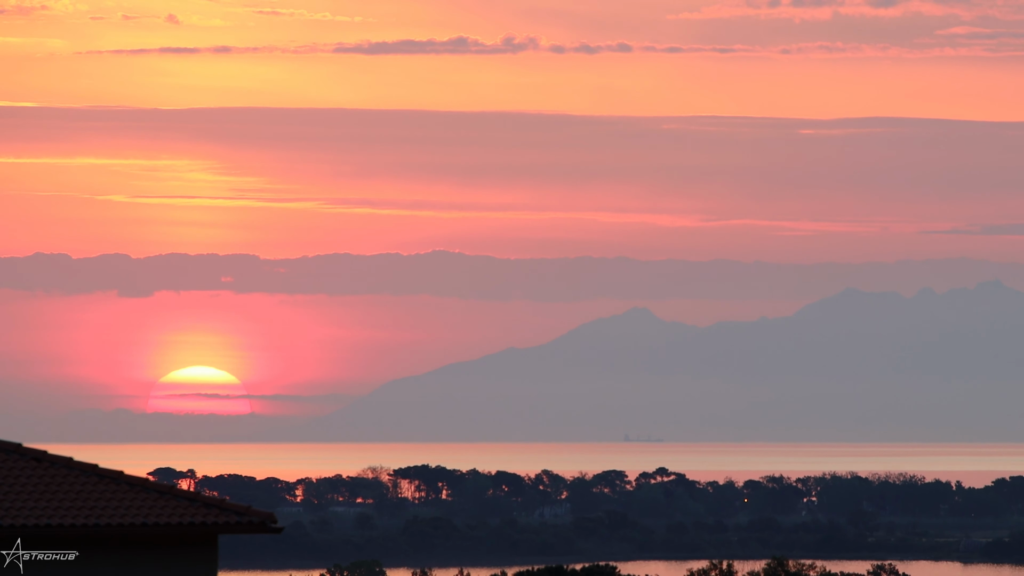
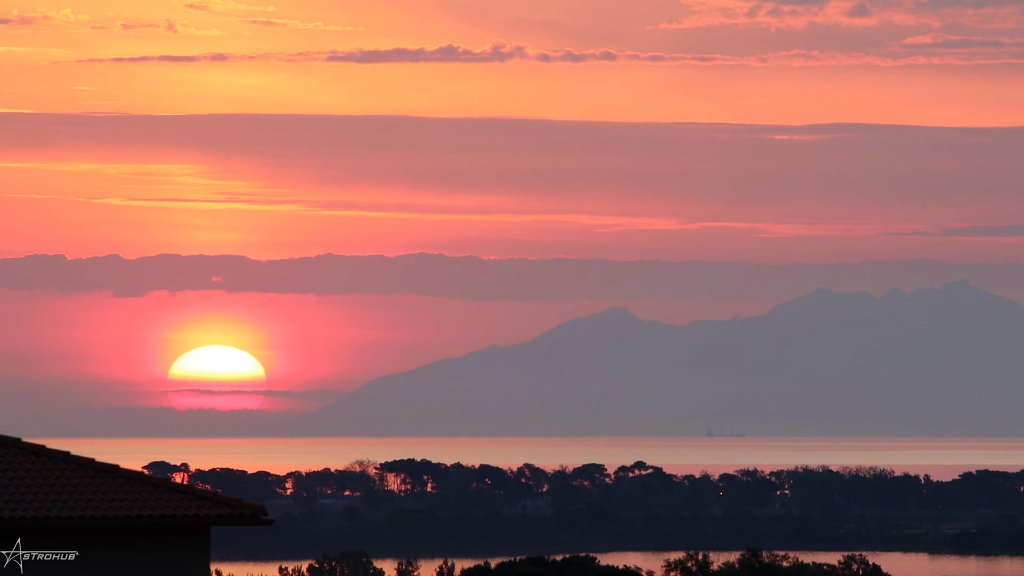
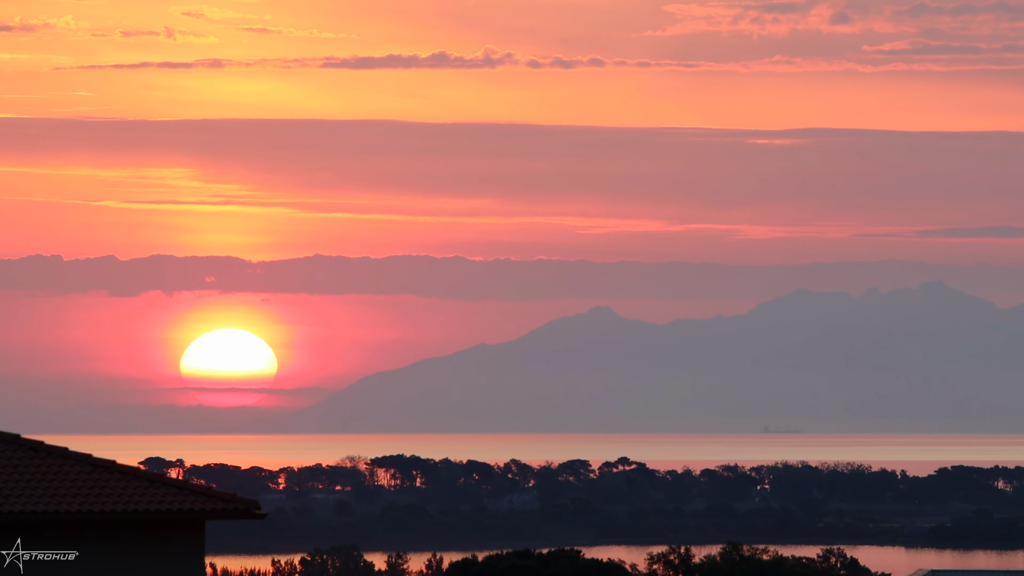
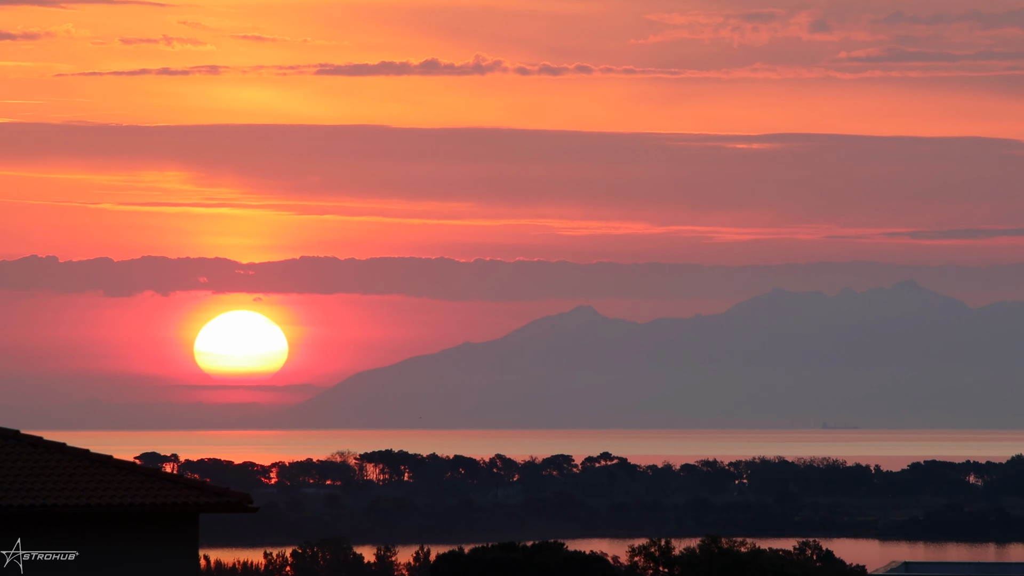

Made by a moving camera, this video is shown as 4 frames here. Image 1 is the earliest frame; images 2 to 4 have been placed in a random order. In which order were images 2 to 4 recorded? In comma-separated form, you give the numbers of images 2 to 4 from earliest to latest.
2, 3, 4
